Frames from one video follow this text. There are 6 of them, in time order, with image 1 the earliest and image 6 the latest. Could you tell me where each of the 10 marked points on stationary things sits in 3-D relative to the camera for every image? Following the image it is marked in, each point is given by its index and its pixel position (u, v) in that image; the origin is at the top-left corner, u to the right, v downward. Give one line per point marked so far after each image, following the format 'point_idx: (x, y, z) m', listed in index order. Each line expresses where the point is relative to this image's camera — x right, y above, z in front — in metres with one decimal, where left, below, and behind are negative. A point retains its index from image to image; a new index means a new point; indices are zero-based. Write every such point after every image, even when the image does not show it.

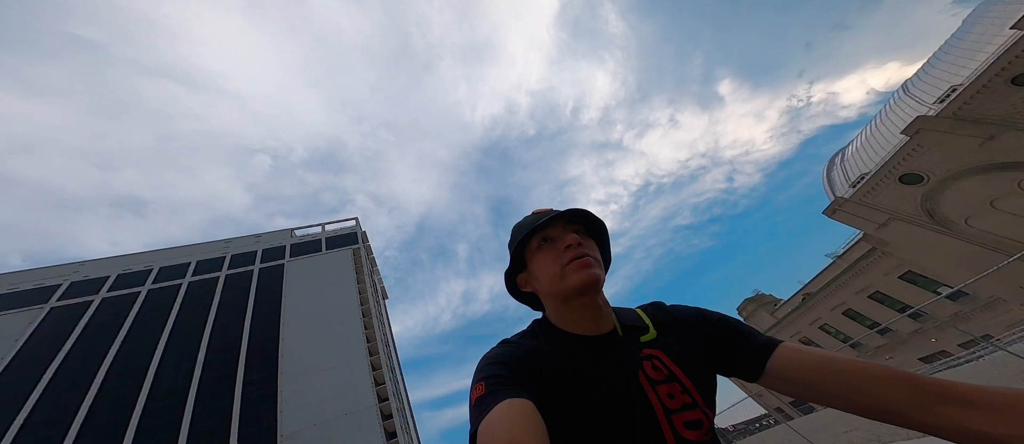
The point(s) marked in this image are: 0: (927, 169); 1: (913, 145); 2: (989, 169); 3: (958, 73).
0: (+23.9, +2.8, +17.8) m
1: (+23.6, +4.3, +17.9) m
2: (+24.7, +2.5, +16.3) m
3: (+28.7, +9.4, +19.9) m
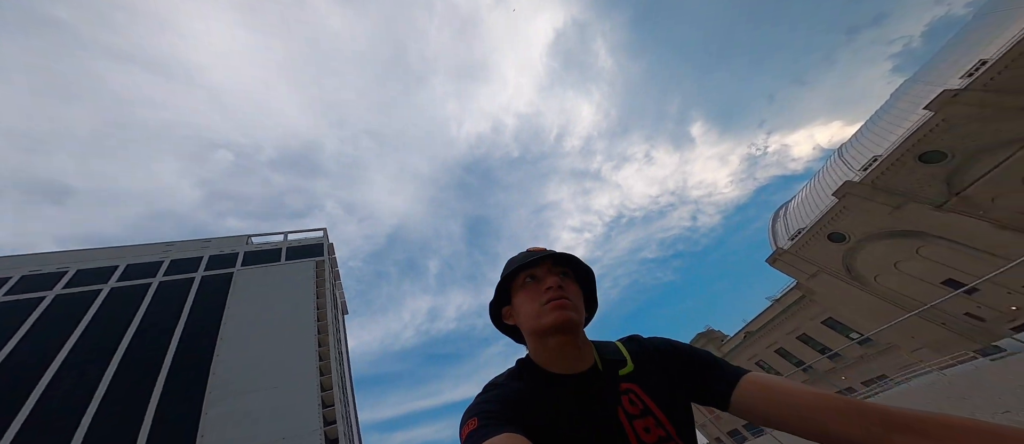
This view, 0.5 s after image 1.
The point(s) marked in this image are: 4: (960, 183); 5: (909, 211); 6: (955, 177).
0: (+22.3, -0.4, +20.0) m
1: (+22.1, +1.0, +20.3) m
2: (+23.3, -0.6, +18.6) m
3: (+27.4, +5.6, +23.0) m
4: (+24.7, +2.3, +16.7) m
5: (+23.4, +0.7, +17.8) m
6: (+24.6, +2.6, +16.9) m
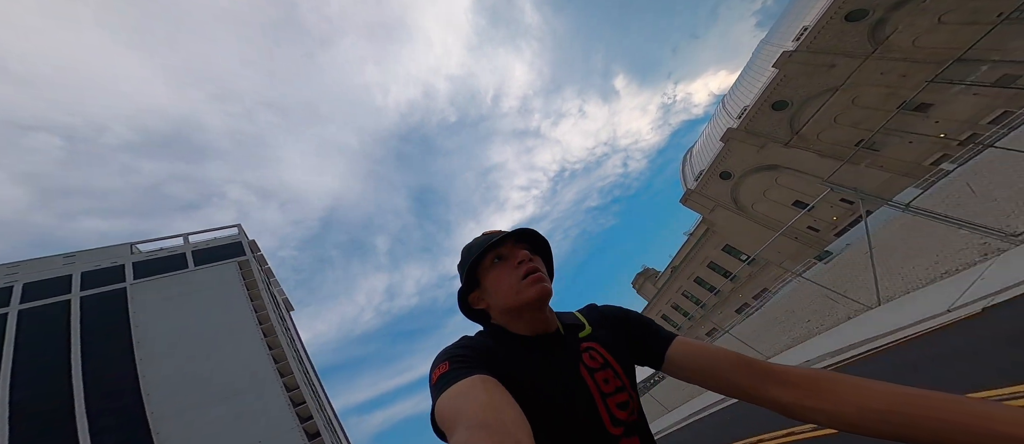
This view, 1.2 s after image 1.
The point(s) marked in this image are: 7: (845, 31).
0: (+17.7, +4.4, +25.2) m
1: (+17.4, +5.8, +25.2) m
2: (+19.0, +4.2, +24.0) m
3: (+21.4, +11.3, +28.2) m
4: (+20.4, +7.0, +22.1) m
5: (+19.1, +5.4, +23.1) m
6: (+20.3, +7.4, +22.2) m
7: (+21.1, +12.1, +19.5) m
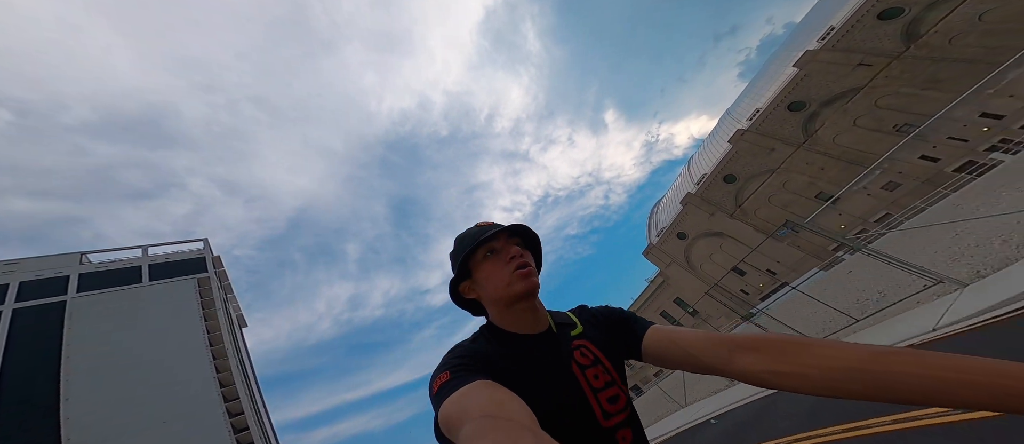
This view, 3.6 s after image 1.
0: (+15.0, -0.4, +26.8) m
1: (+14.7, +1.1, +26.9) m
2: (+16.2, -0.7, +25.6) m
3: (+19.1, +6.0, +30.4) m
4: (+18.0, +2.1, +23.9) m
5: (+16.5, +0.6, +24.8) m
6: (+17.9, +2.5, +24.0) m
7: (+19.3, +7.3, +21.7) m
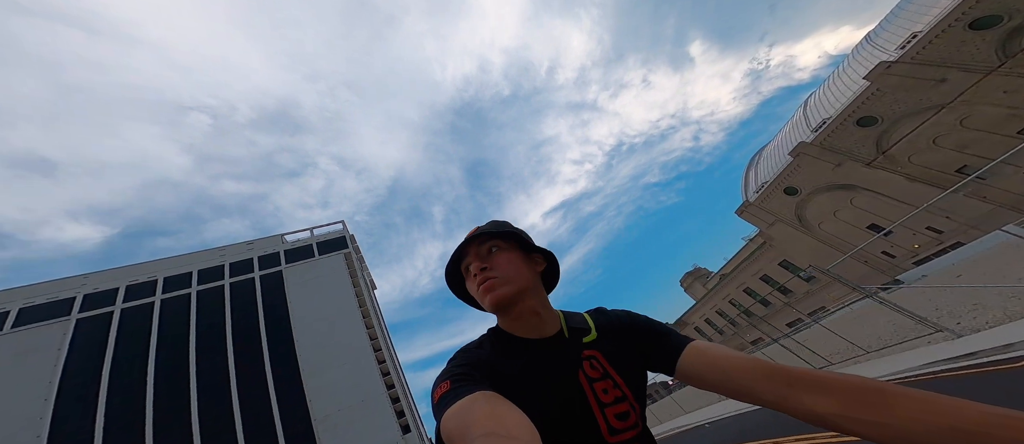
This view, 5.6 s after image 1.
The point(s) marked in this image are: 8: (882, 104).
0: (+22.4, +2.8, +24.0) m
1: (+22.1, +4.3, +23.9) m
2: (+23.4, +2.5, +22.6) m
3: (+26.9, +9.8, +25.7) m
4: (+24.6, +5.1, +20.2) m
5: (+23.4, +3.7, +21.6) m
6: (+24.5, +5.5, +20.3) m
7: (+25.0, +9.9, +17.1) m
8: (+23.8, +7.4, +19.9) m
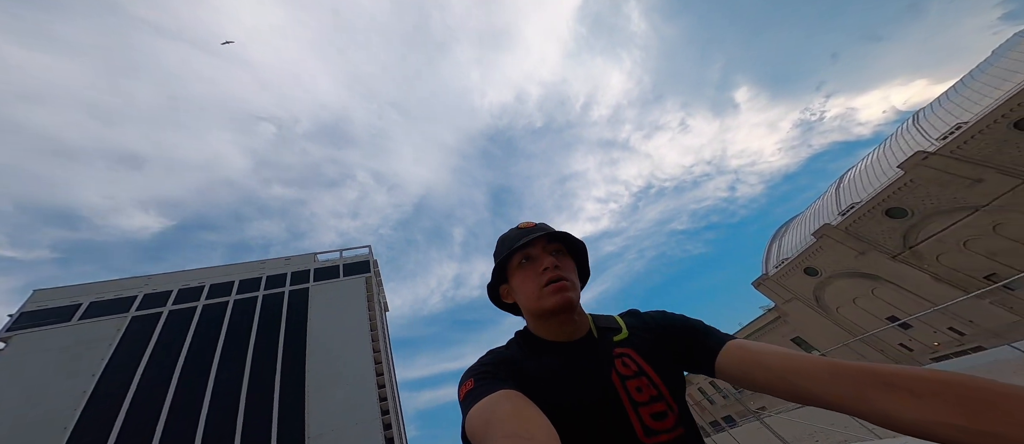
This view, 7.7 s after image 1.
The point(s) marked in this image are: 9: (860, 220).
0: (+22.4, -3.2, +22.3) m
1: (+22.3, -1.7, +22.4) m
2: (+23.2, -3.6, +20.9) m
3: (+27.8, +3.0, +24.0) m
4: (+24.5, -1.0, +18.5) m
5: (+23.3, -2.4, +19.9) m
6: (+24.4, -0.6, +18.6) m
7: (+25.2, +4.0, +15.8) m
8: (+24.0, +1.4, +18.4) m
9: (+23.2, +0.3, +20.3) m
